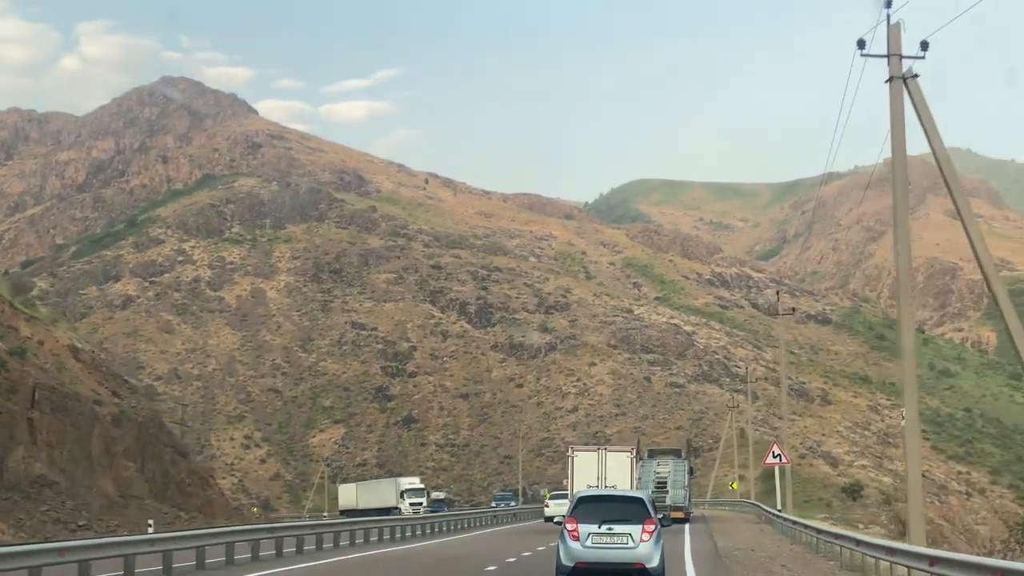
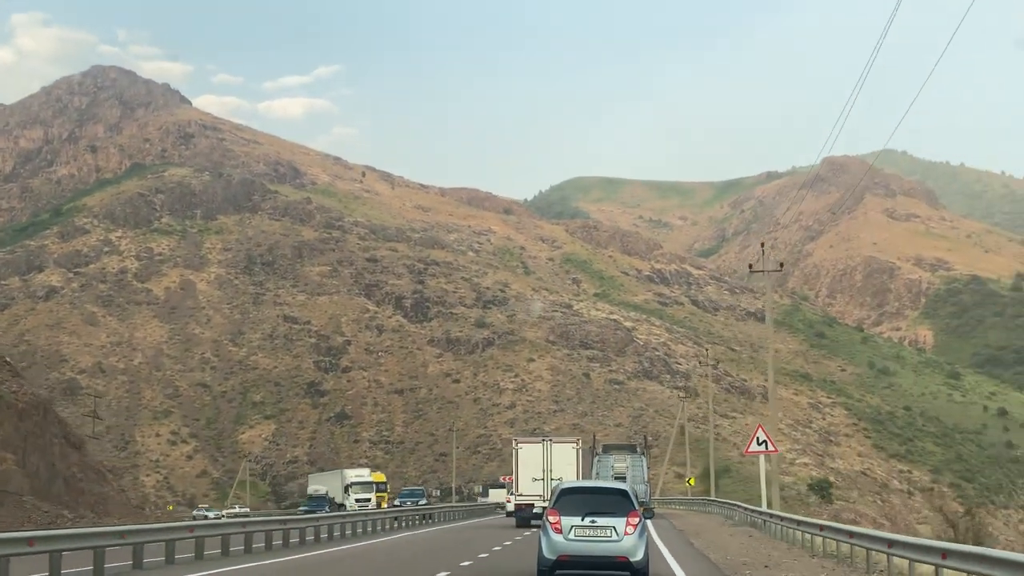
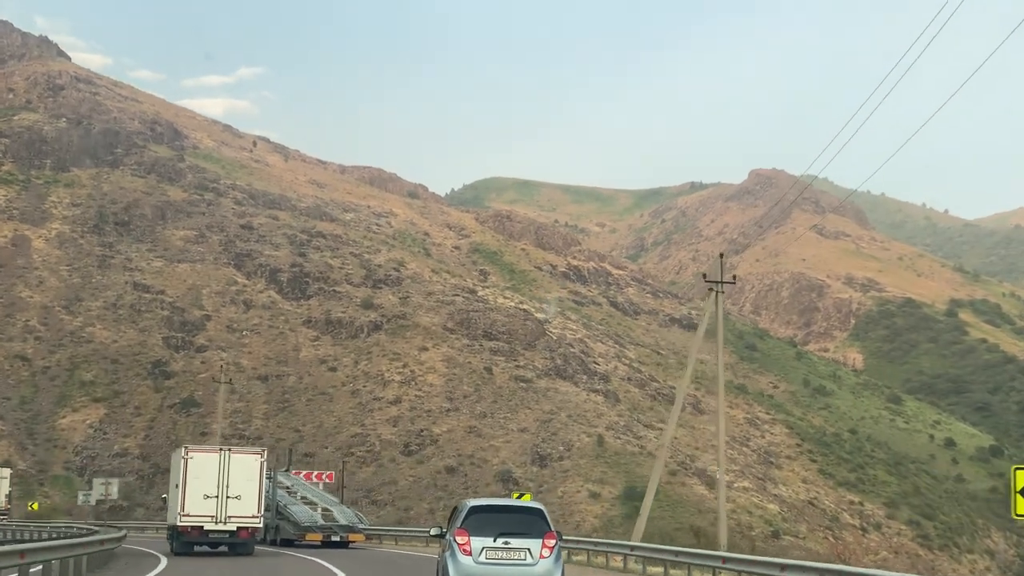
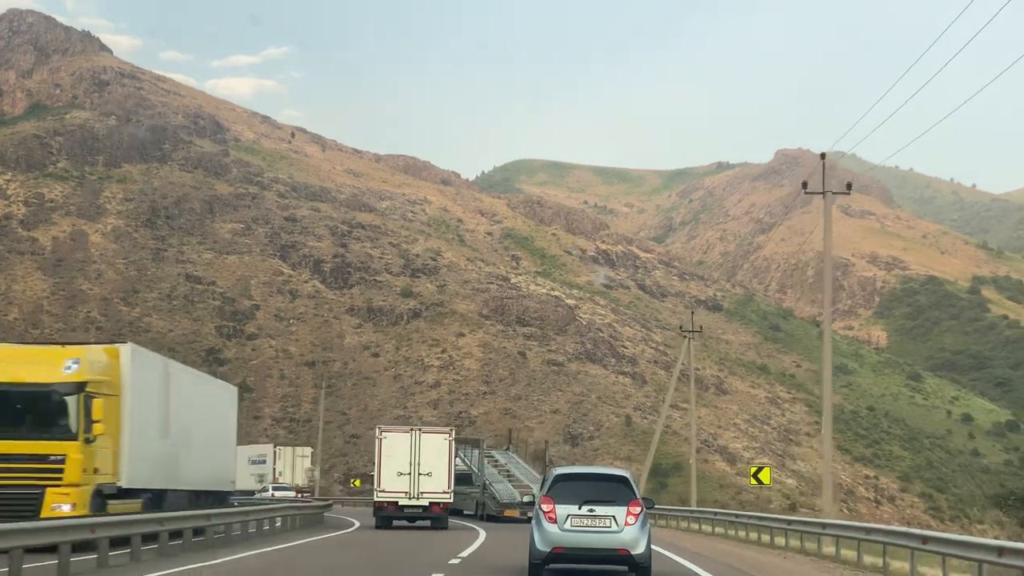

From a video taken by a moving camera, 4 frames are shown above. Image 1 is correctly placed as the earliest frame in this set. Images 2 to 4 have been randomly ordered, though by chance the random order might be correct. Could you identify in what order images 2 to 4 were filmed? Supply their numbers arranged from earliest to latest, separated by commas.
2, 4, 3
